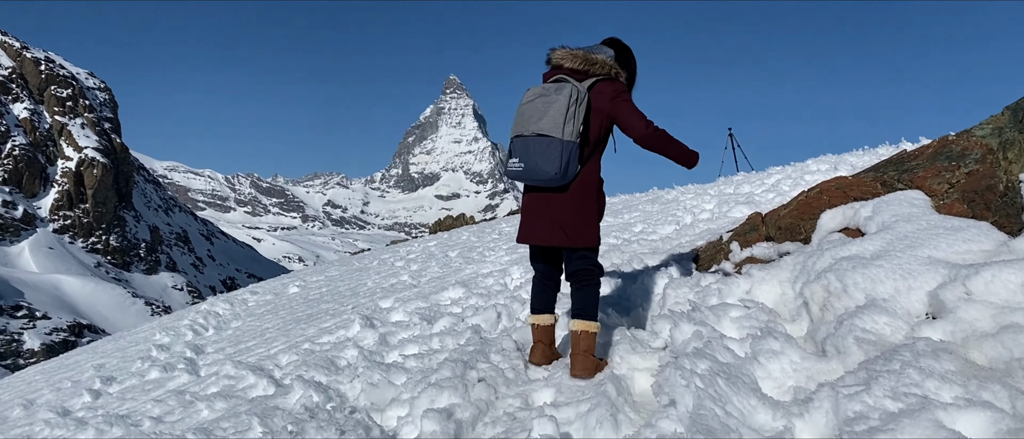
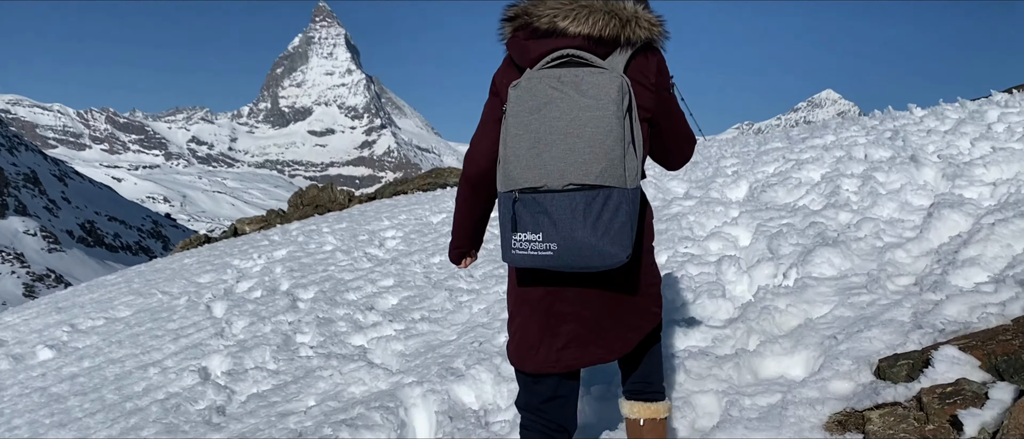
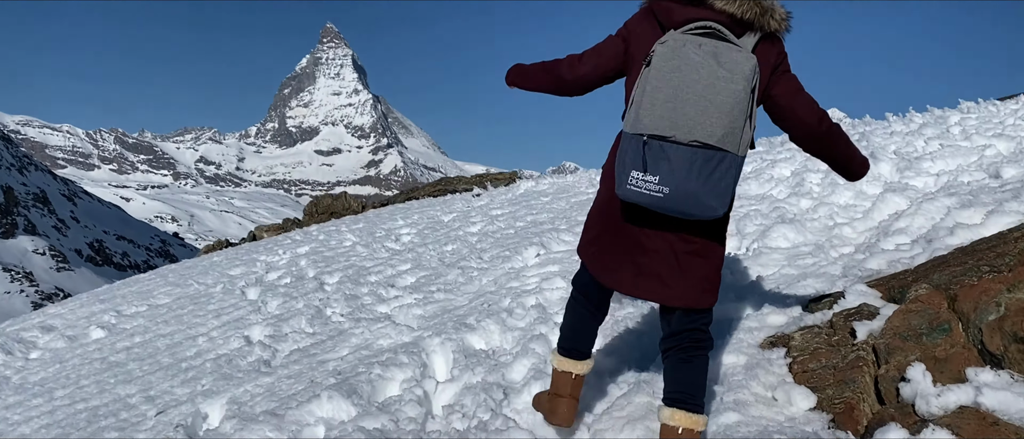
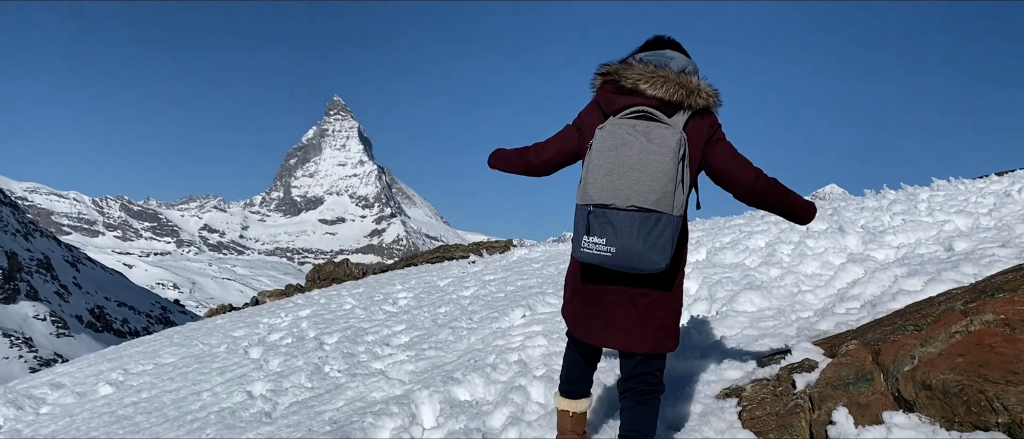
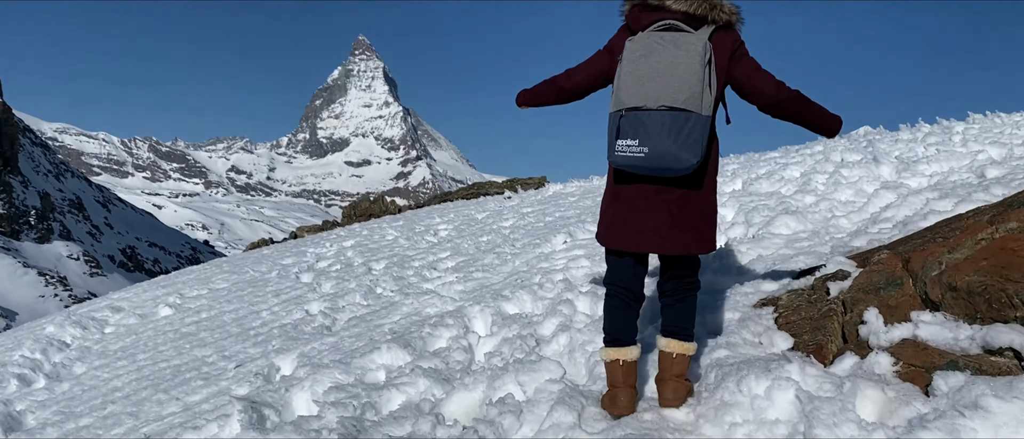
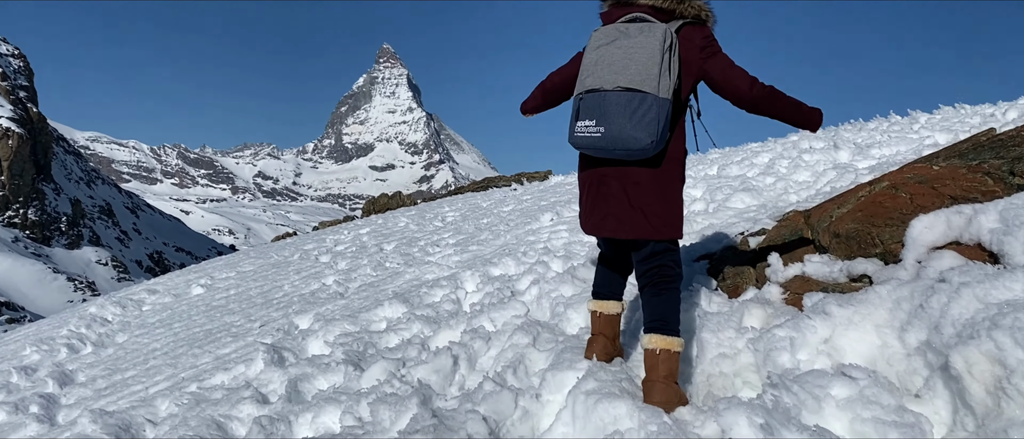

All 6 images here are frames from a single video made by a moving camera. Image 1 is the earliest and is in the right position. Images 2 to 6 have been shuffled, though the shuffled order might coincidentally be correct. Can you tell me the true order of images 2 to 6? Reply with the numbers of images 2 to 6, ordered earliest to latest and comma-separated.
6, 5, 4, 3, 2
